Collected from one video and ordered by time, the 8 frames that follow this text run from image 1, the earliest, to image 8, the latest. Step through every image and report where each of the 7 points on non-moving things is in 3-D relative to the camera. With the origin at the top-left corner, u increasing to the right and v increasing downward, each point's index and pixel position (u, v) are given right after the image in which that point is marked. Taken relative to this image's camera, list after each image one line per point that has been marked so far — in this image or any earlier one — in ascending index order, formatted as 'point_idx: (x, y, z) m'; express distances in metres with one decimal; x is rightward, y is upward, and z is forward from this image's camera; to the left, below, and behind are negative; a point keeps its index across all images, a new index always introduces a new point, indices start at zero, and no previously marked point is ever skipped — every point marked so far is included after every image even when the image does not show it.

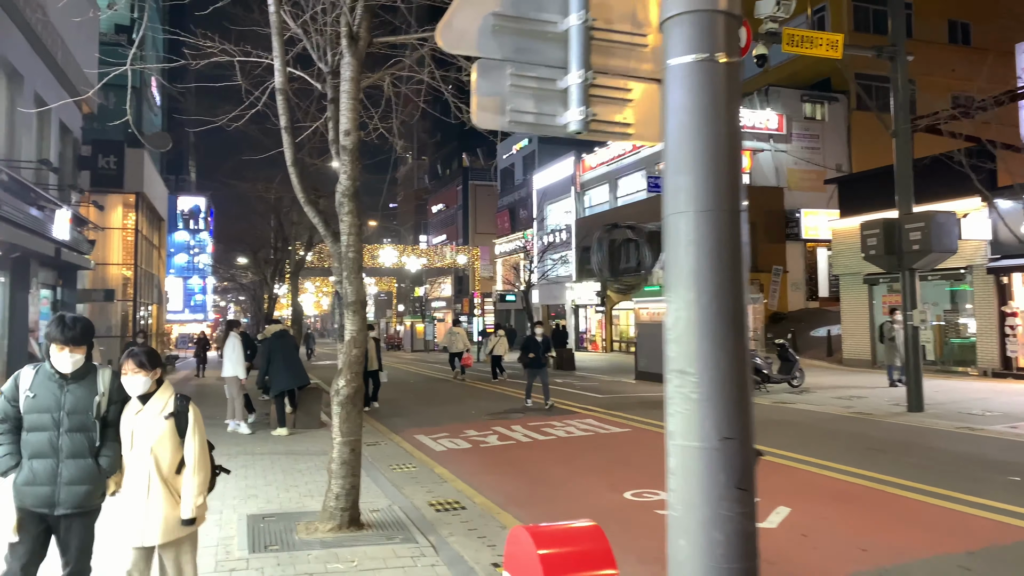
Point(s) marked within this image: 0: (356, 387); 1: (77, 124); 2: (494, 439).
0: (-1.3, -0.8, +6.0) m
1: (-8.8, +3.3, +14.6) m
2: (-0.3, -2.2, +10.6) m
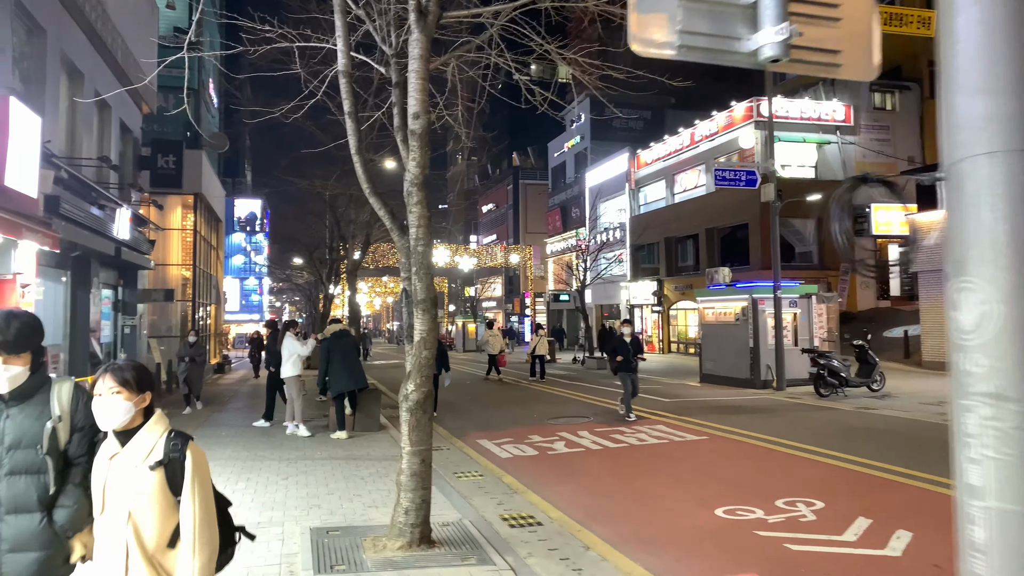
0: (-0.7, -0.8, +5.5) m
1: (-7.6, +3.3, +14.6) m
2: (+0.7, -2.2, +10.0) m
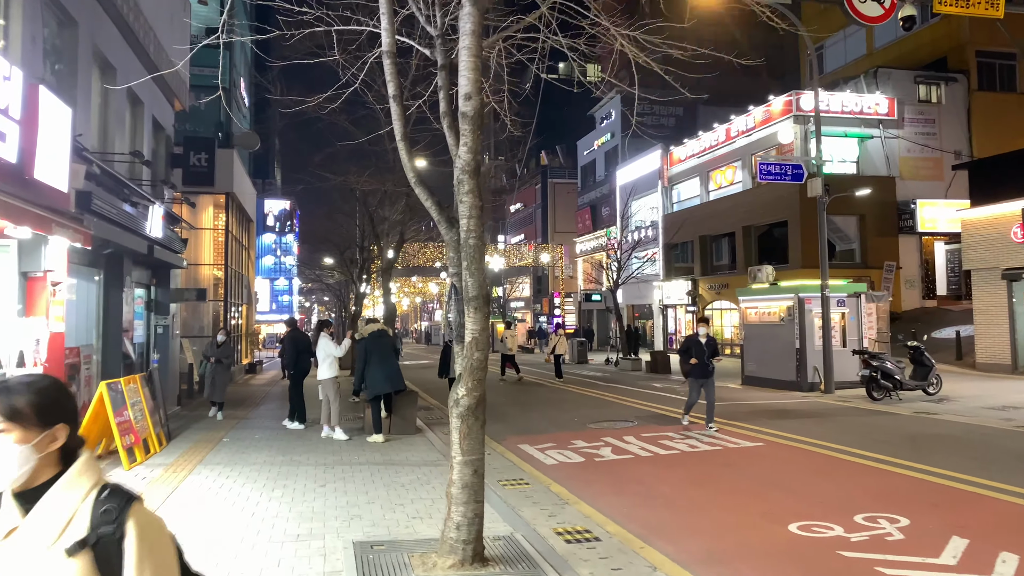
0: (-0.2, -0.8, +5.1) m
1: (-6.9, +3.3, +14.4) m
2: (+1.3, -2.2, +9.6) m
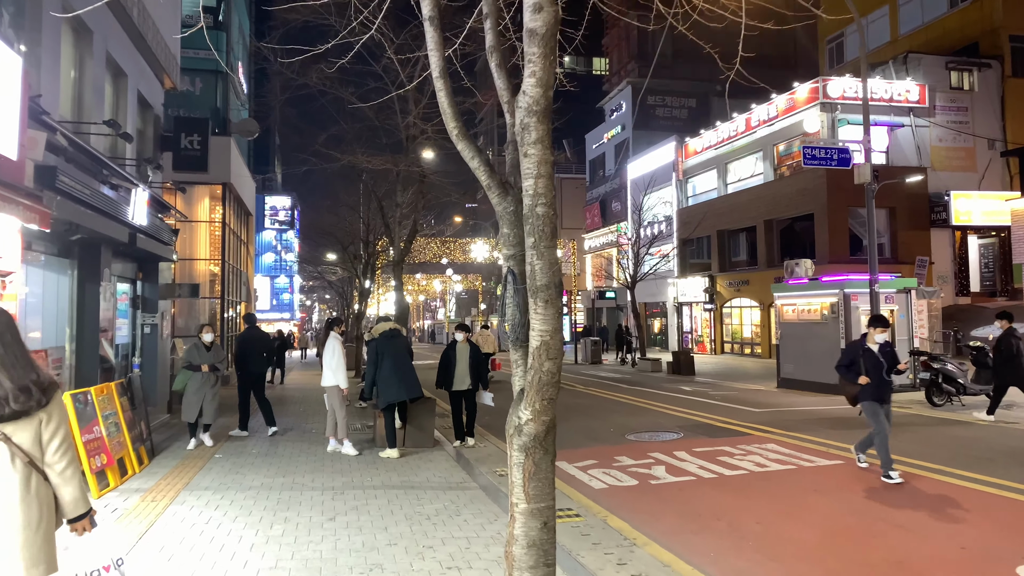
0: (+0.2, -0.7, +3.7) m
1: (-6.4, +3.4, +13.1) m
2: (+1.7, -2.1, +8.2) m
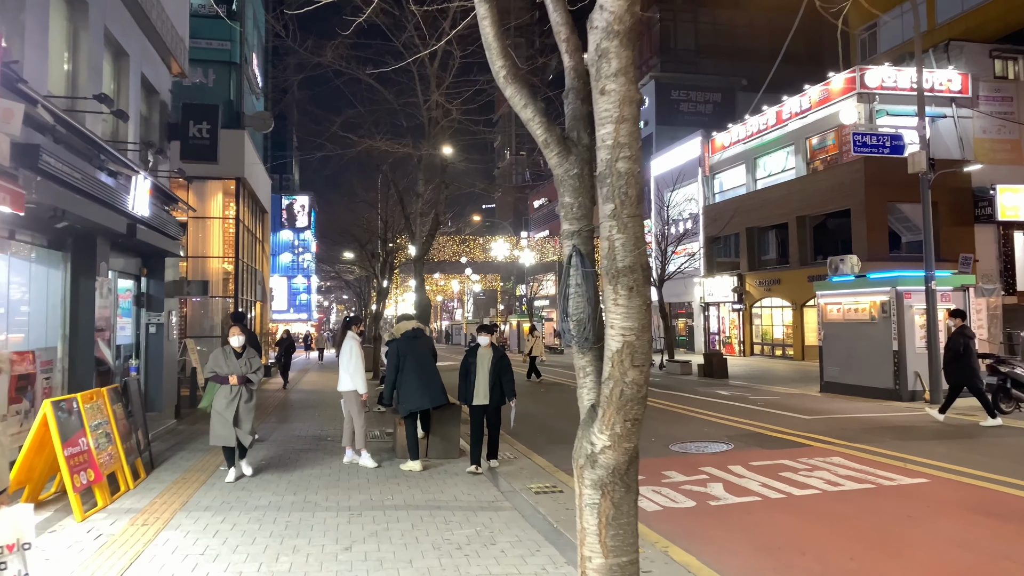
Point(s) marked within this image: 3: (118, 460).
0: (+0.5, -0.6, +2.8) m
1: (-5.9, +3.5, +12.3) m
2: (+2.1, -2.0, +7.2) m
3: (-3.8, -1.6, +6.9) m
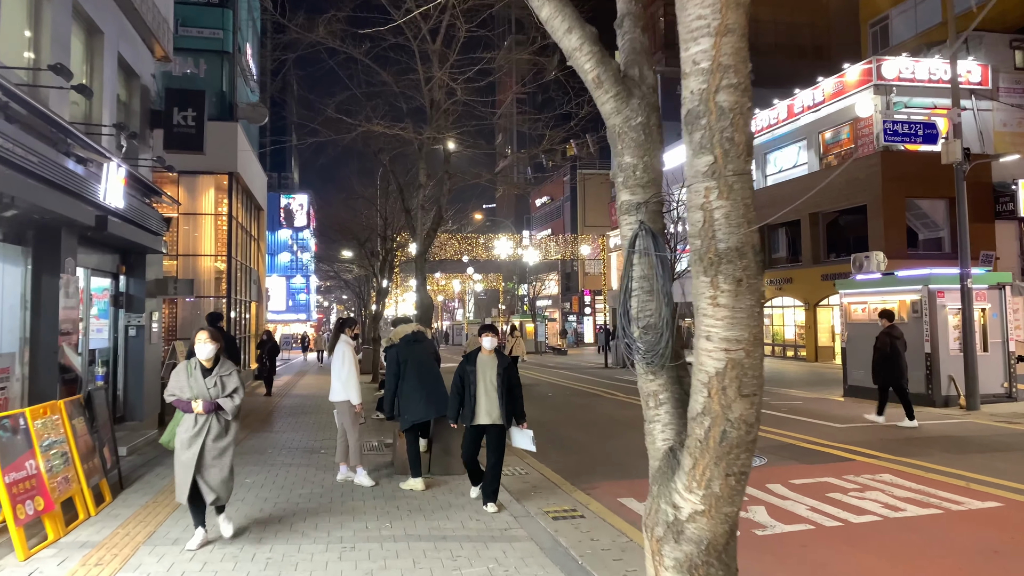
0: (+0.6, -0.6, +1.9) m
1: (-5.8, +3.5, +11.4) m
2: (+2.2, -2.0, +6.4) m
3: (-3.6, -1.6, +6.0) m
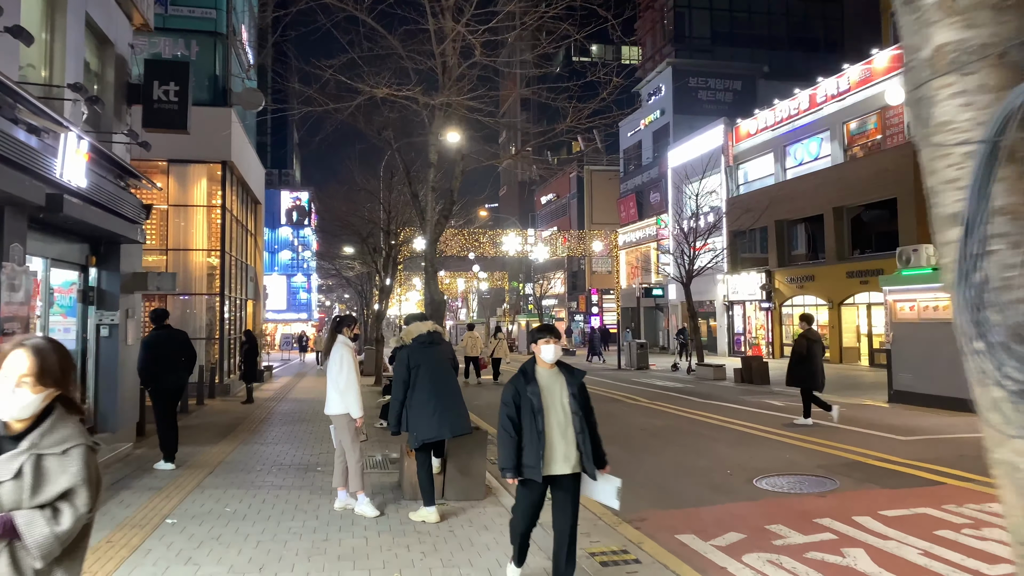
0: (+0.9, -0.5, +0.7) m
1: (-5.5, +3.6, +10.2) m
2: (+2.5, -1.9, +5.1) m
3: (-3.3, -1.6, +4.7) m
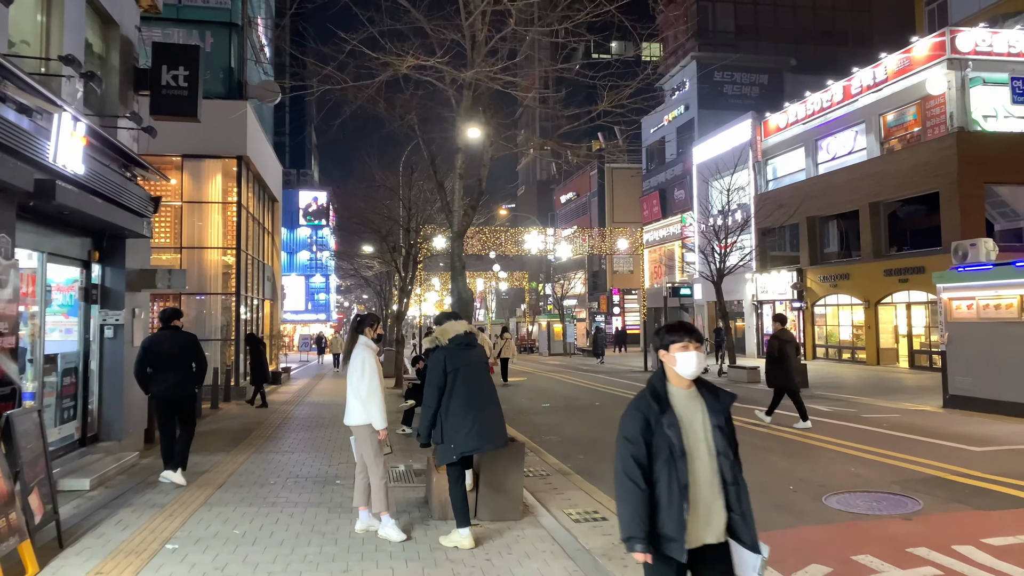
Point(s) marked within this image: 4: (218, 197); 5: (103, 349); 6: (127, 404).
0: (+1.1, -0.5, -0.1) m
1: (-5.1, +3.6, +9.5) m
2: (+2.8, -1.9, +4.3) m
3: (-3.0, -1.5, +4.0) m
4: (-7.3, +2.2, +17.7) m
5: (-5.0, -0.7, +8.9) m
6: (-4.9, -1.5, +9.2) m
